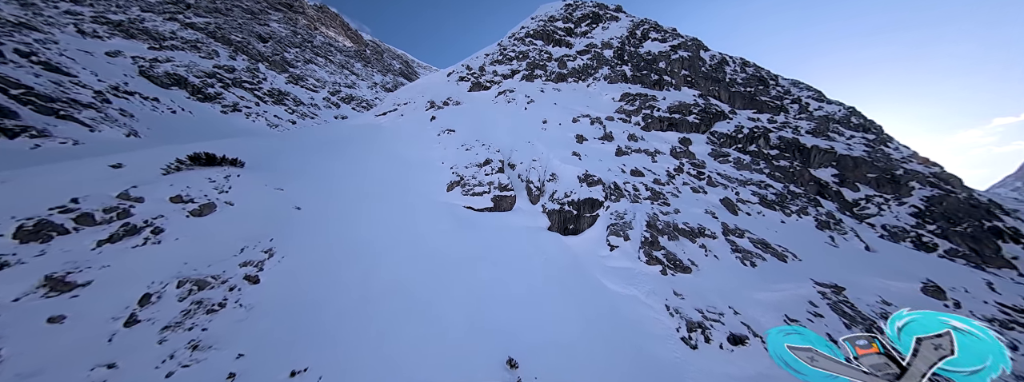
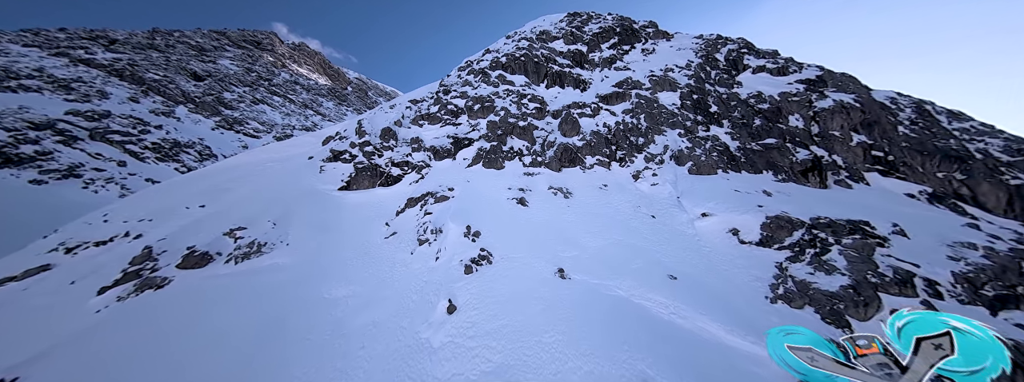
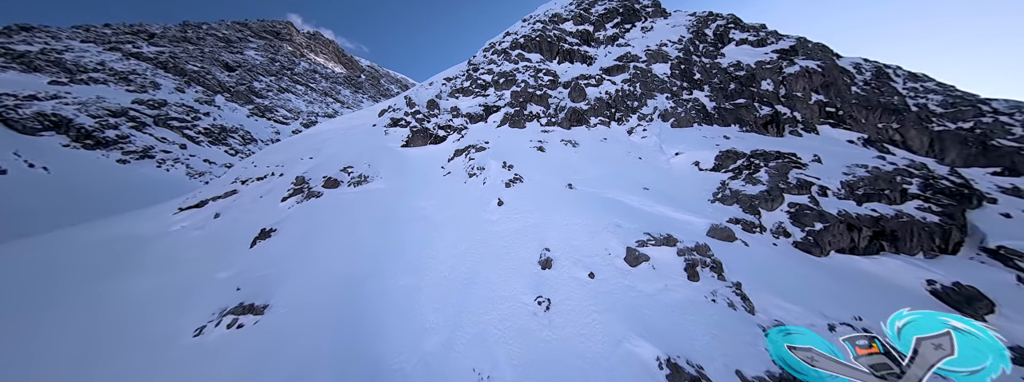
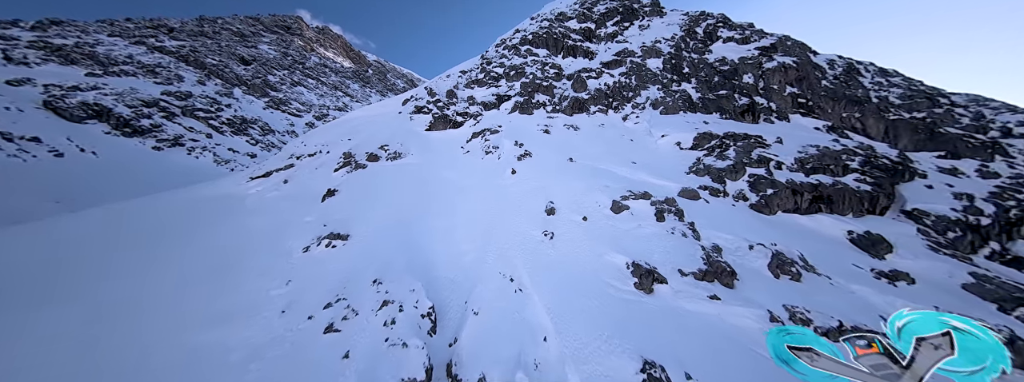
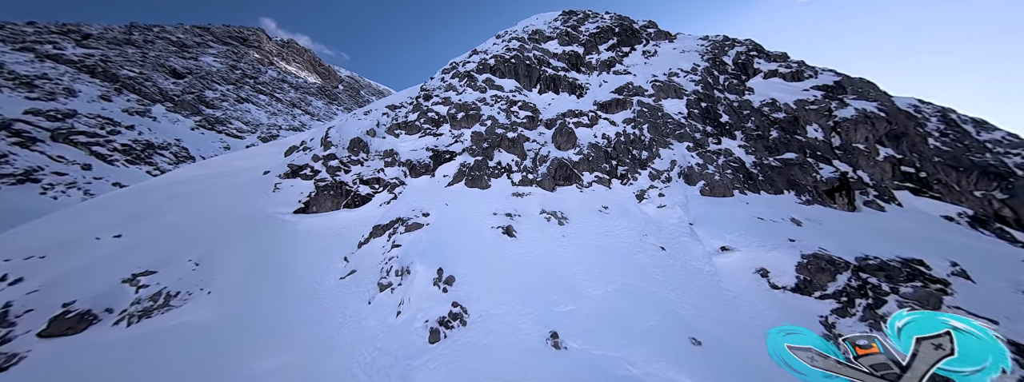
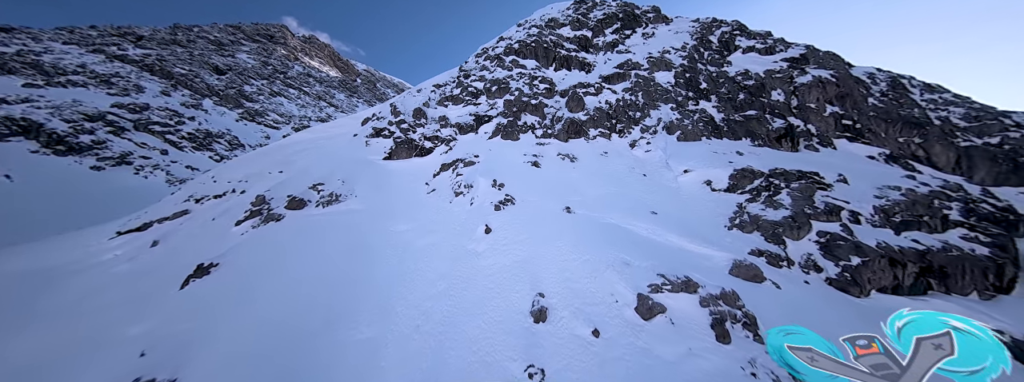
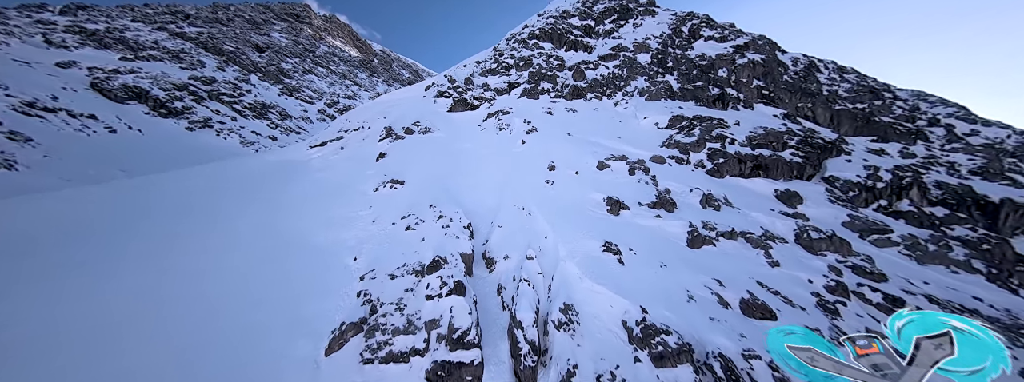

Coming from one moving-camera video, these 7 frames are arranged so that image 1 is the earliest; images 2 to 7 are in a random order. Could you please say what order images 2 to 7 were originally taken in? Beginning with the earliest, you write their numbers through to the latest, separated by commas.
7, 4, 3, 6, 2, 5
